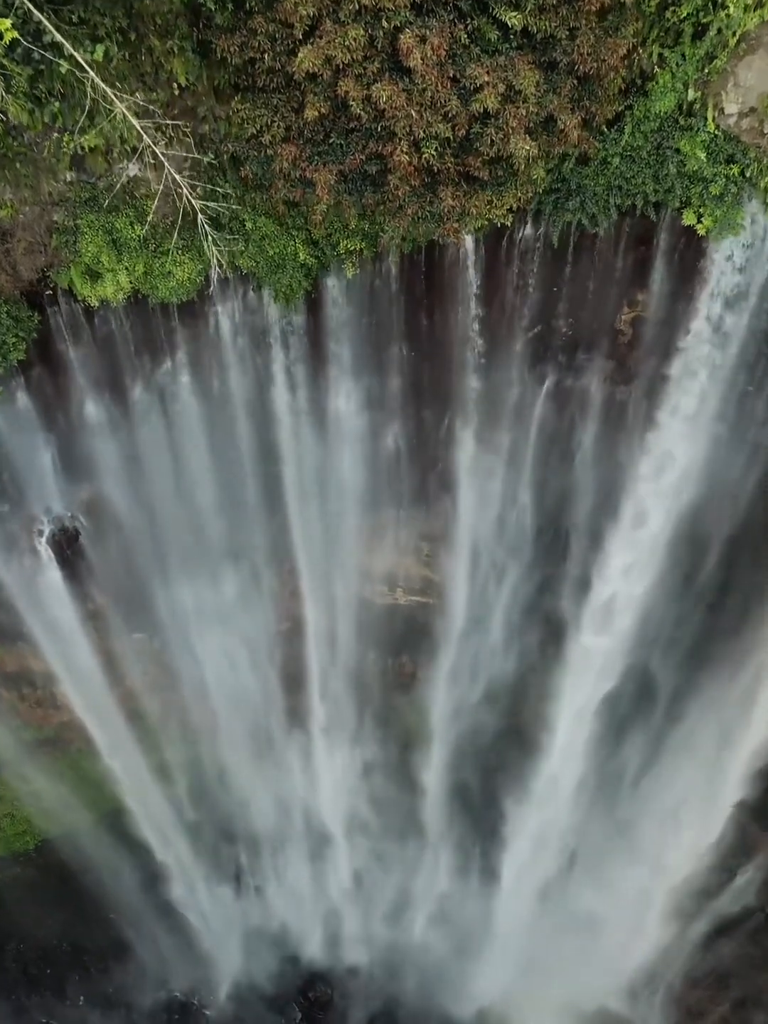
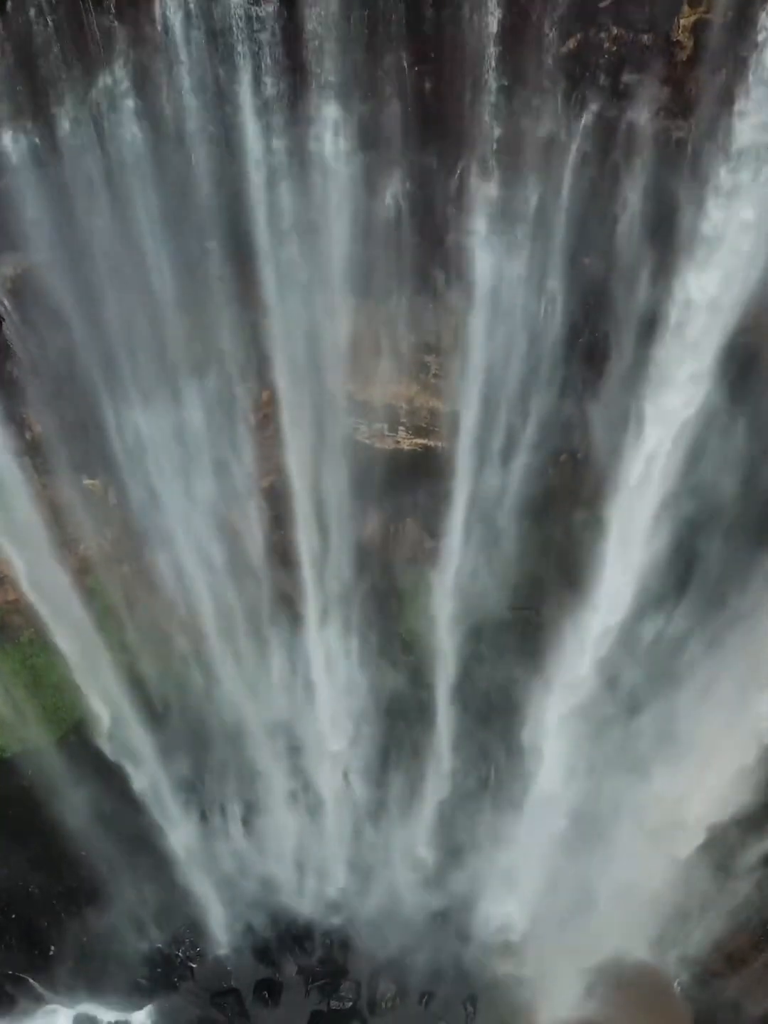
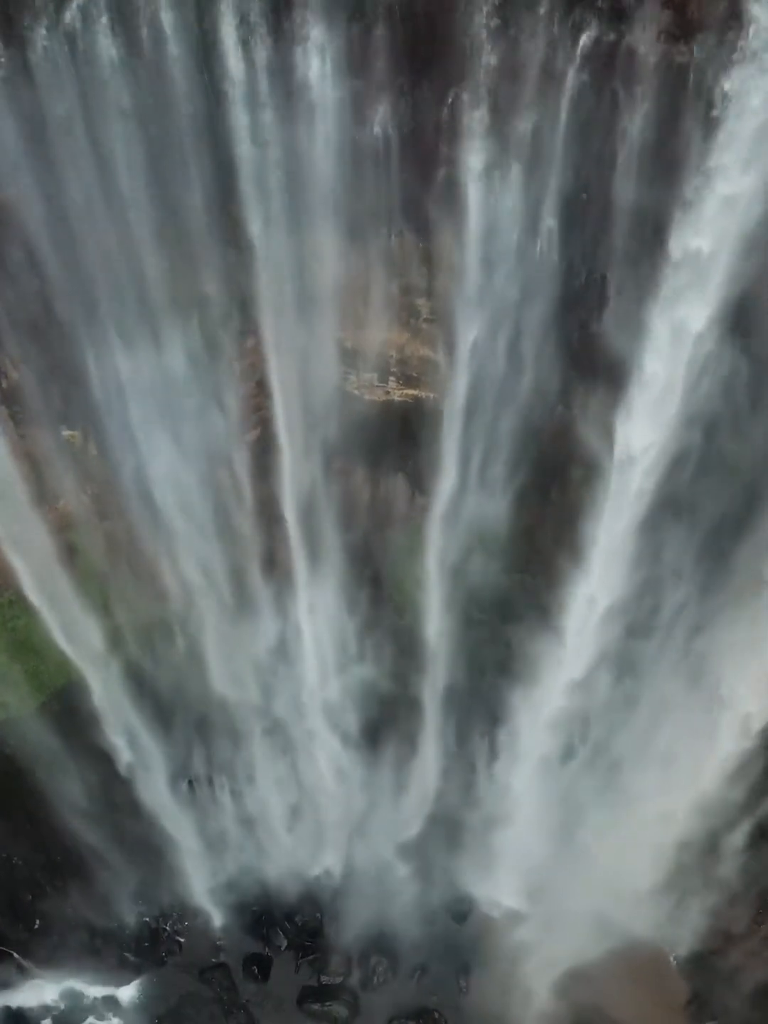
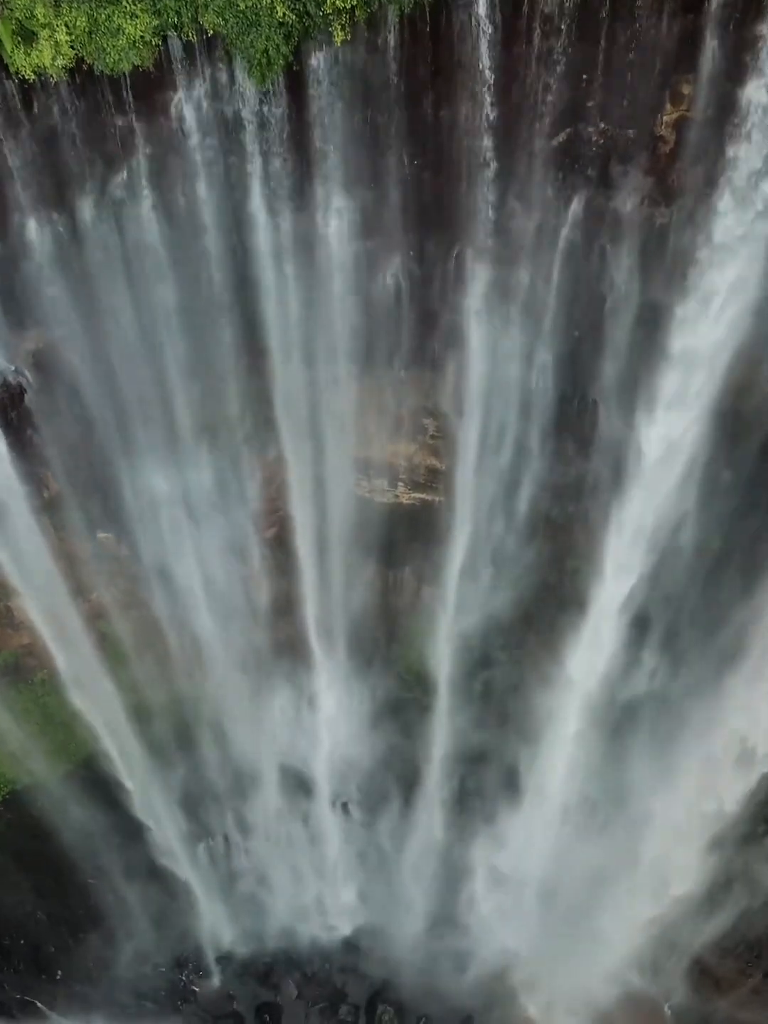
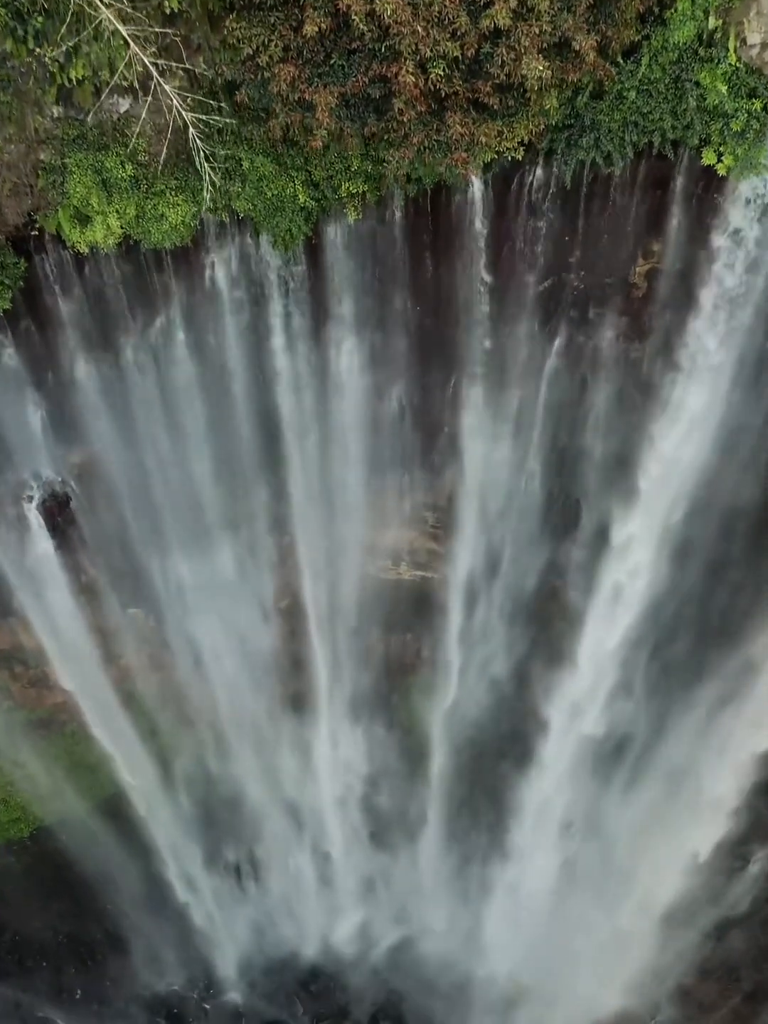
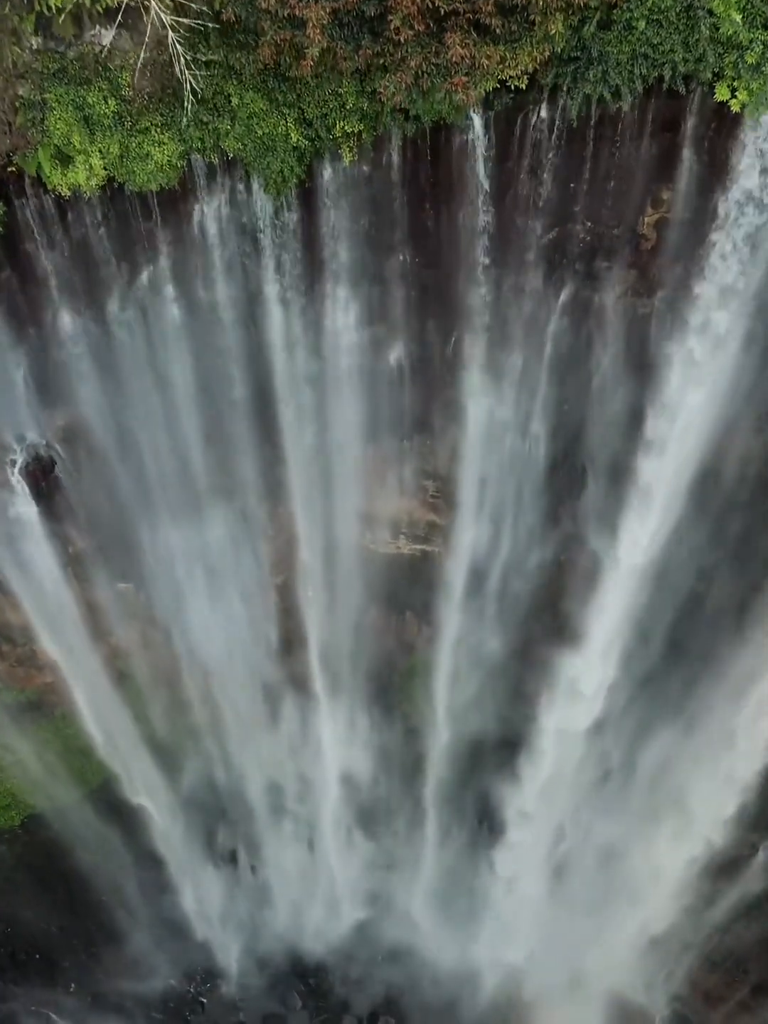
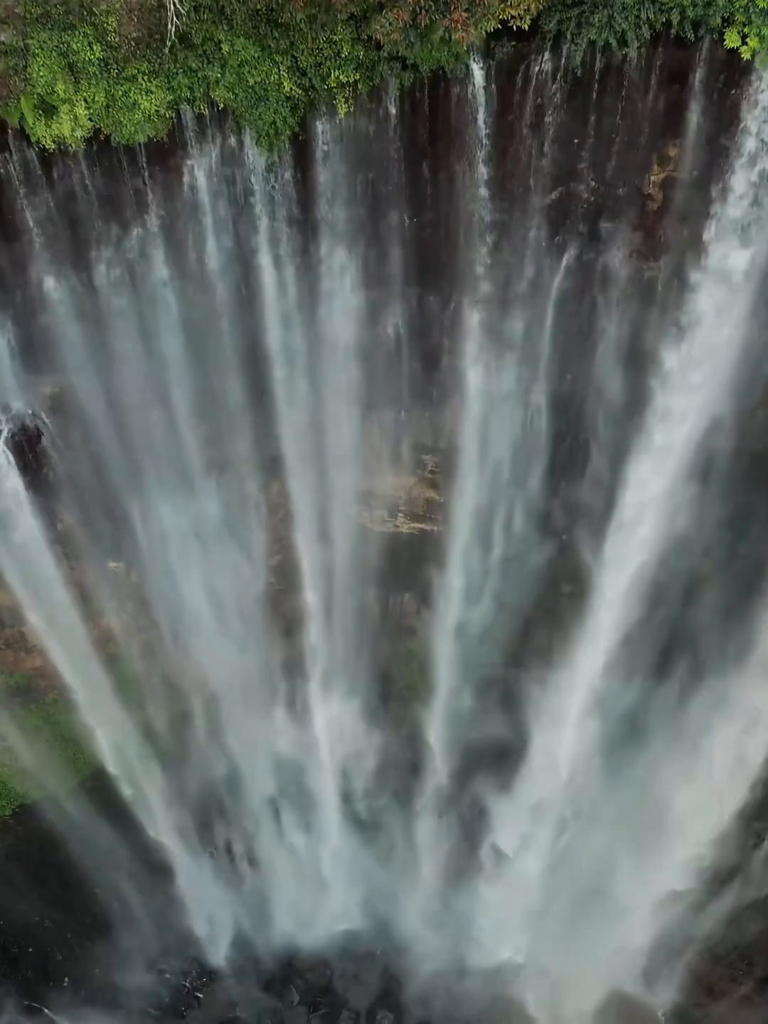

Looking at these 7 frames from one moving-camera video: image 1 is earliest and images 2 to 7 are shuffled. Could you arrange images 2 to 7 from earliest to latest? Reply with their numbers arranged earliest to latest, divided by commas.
5, 6, 7, 4, 2, 3
